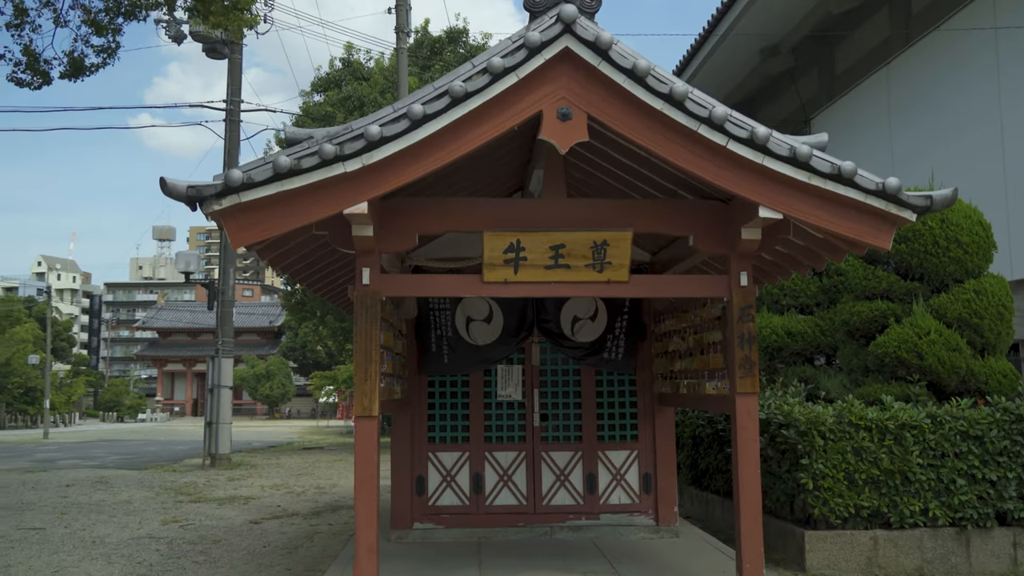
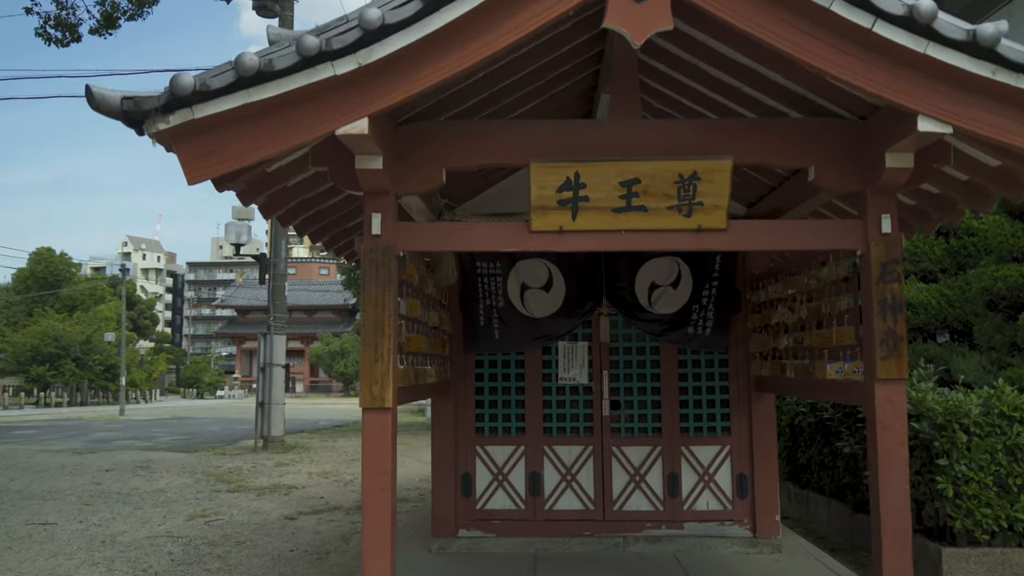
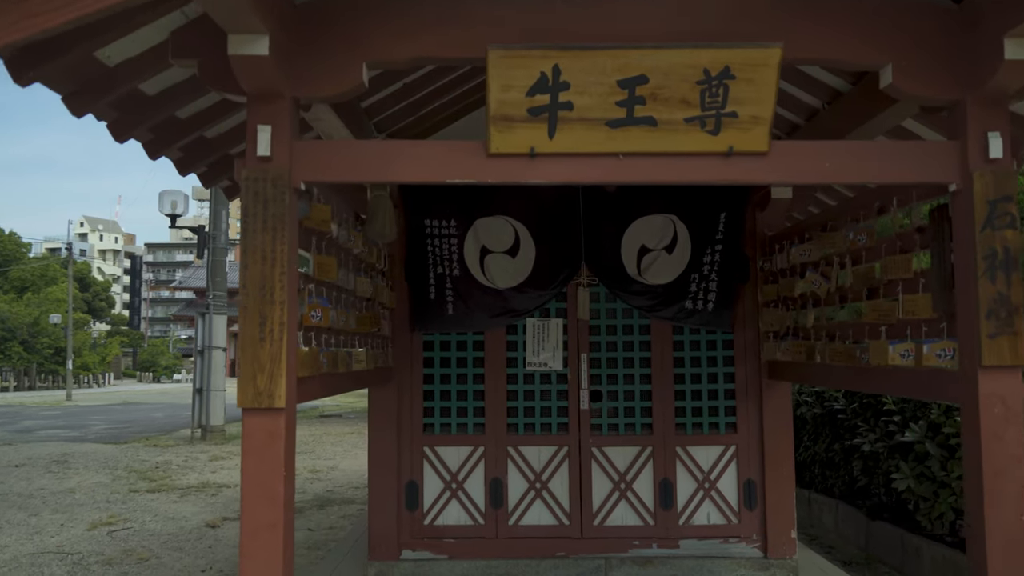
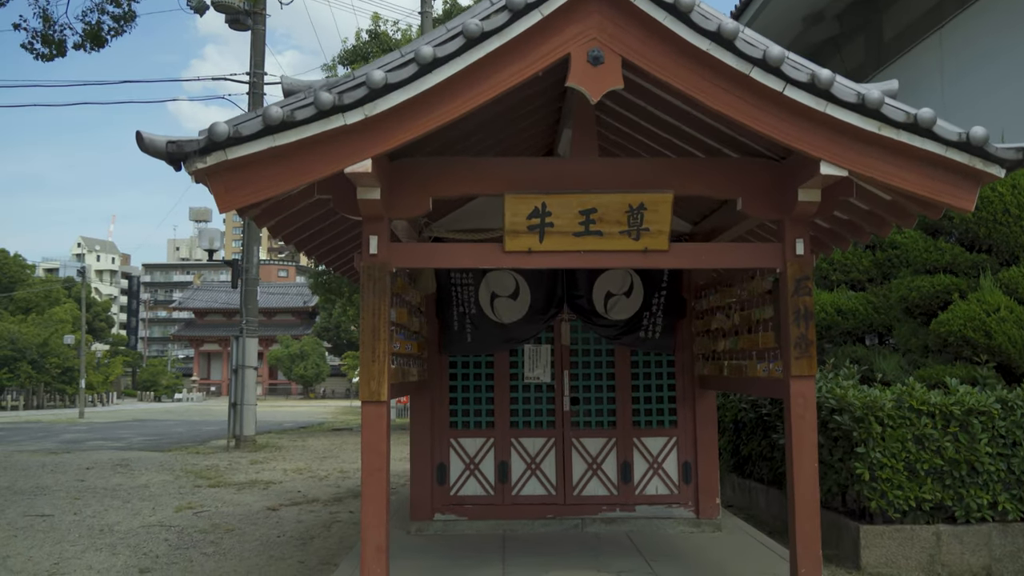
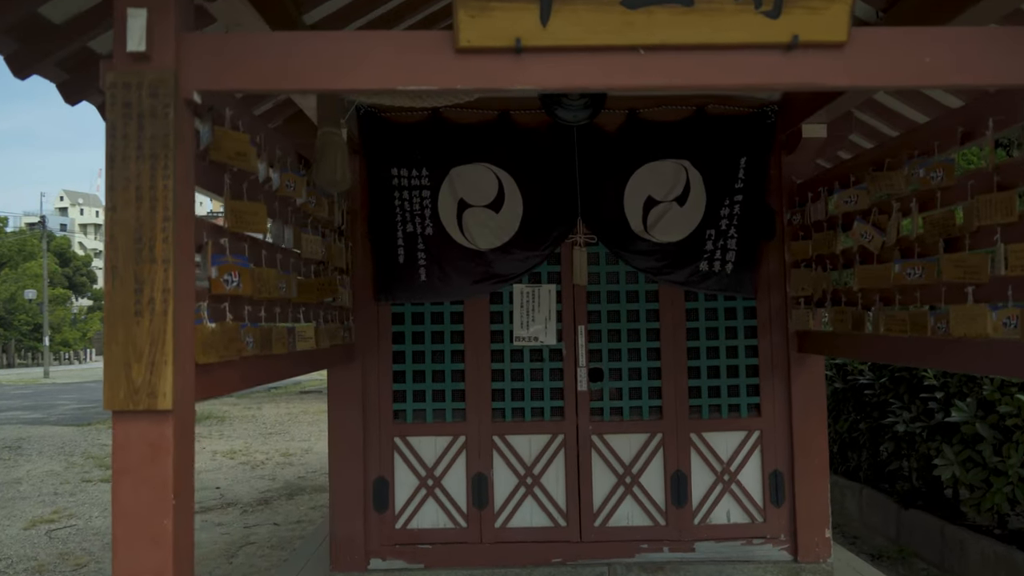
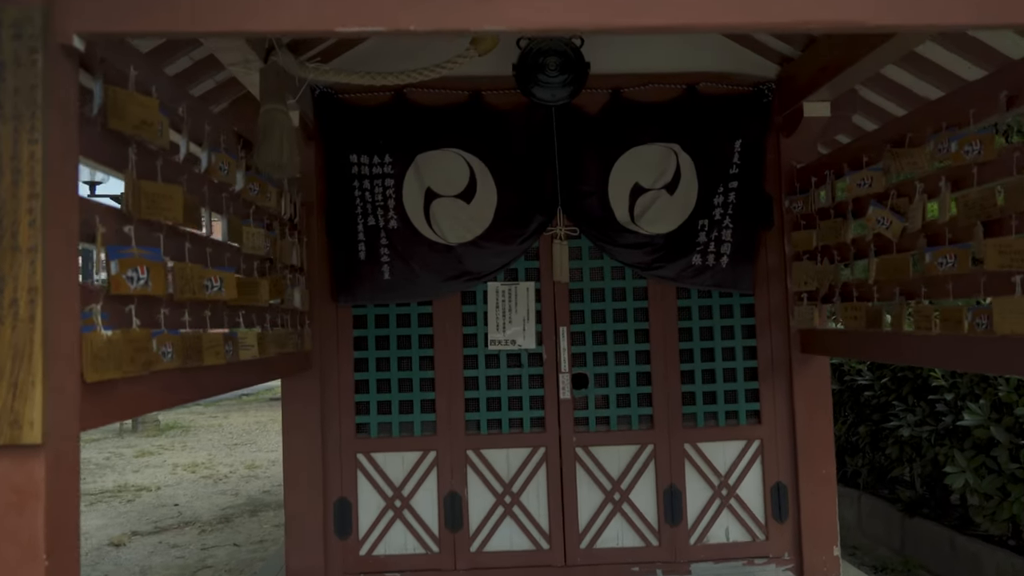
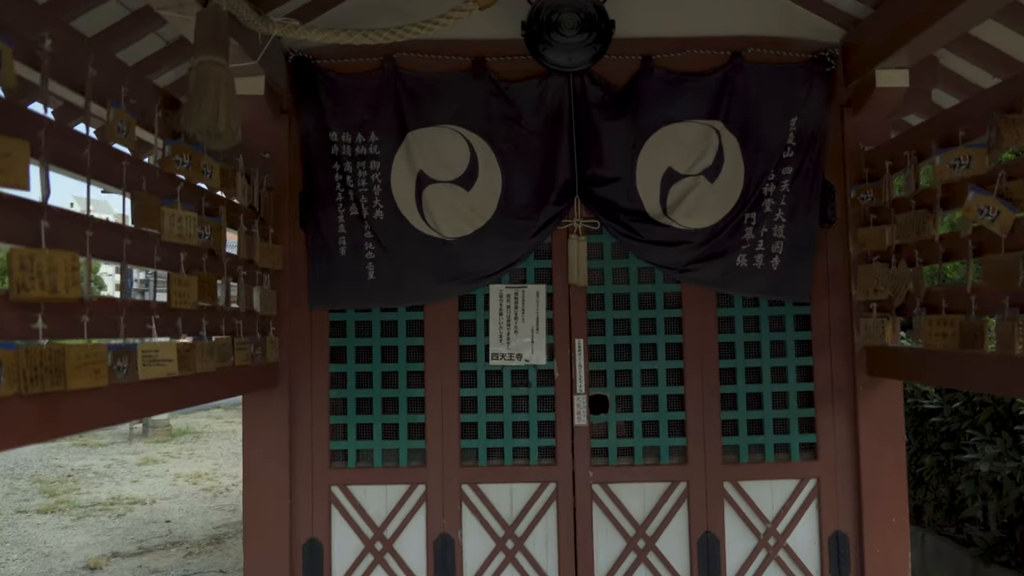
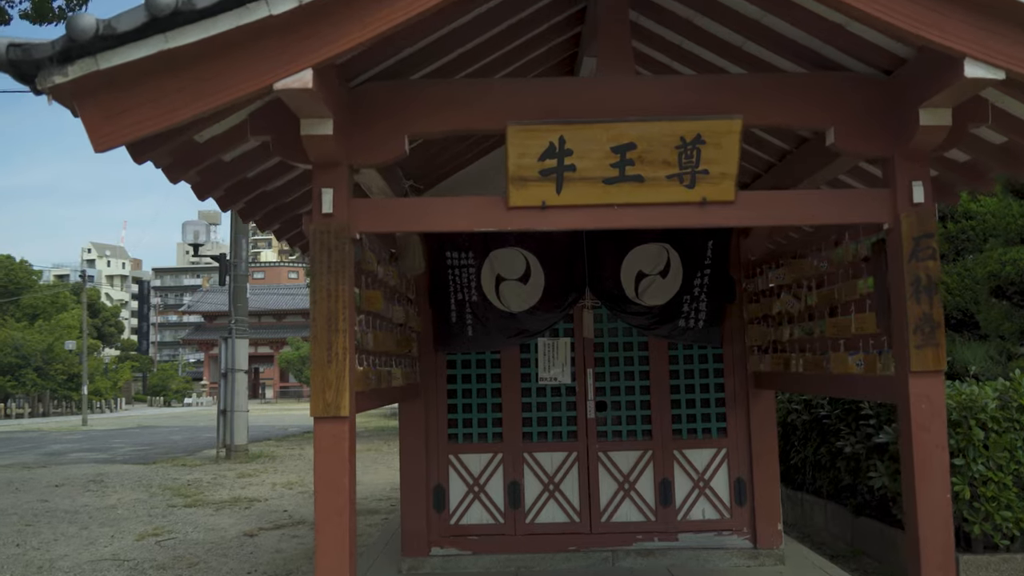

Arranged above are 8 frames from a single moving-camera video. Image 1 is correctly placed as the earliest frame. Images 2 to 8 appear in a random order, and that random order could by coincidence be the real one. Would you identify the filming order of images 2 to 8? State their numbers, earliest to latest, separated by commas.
4, 2, 8, 3, 5, 6, 7
